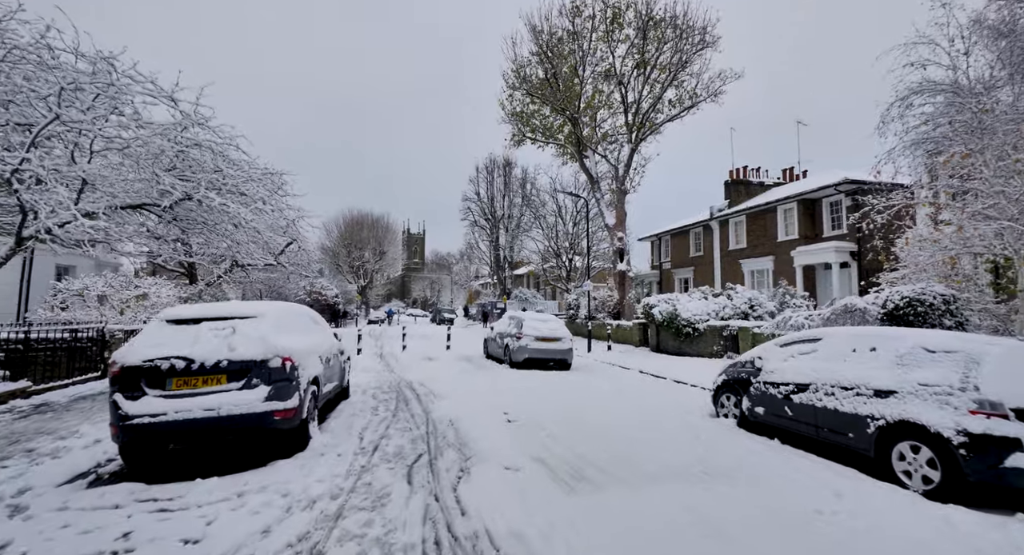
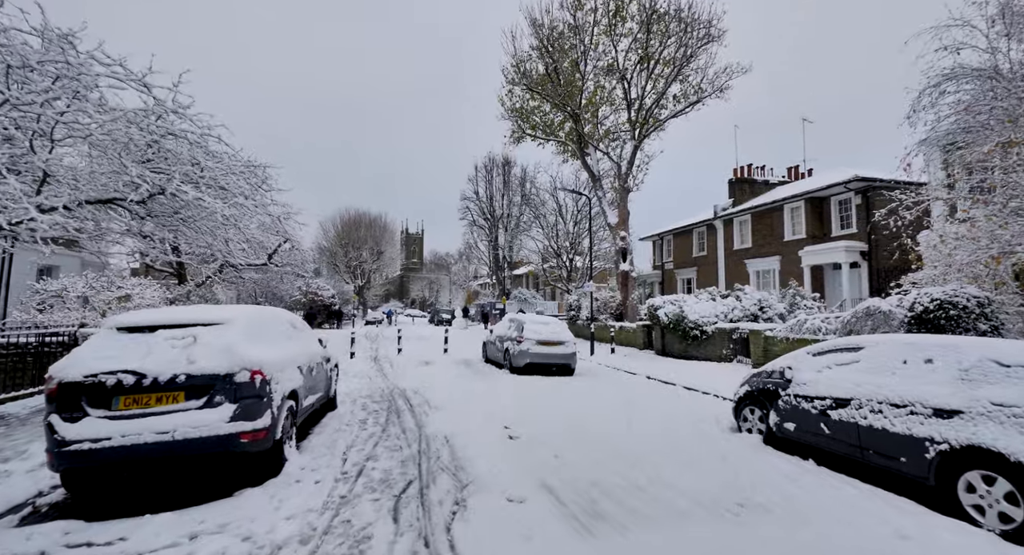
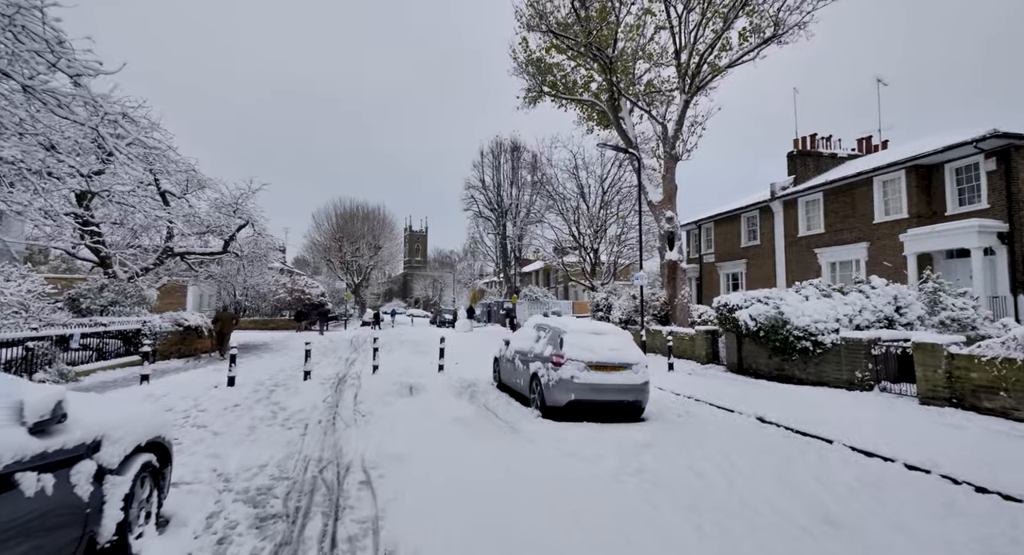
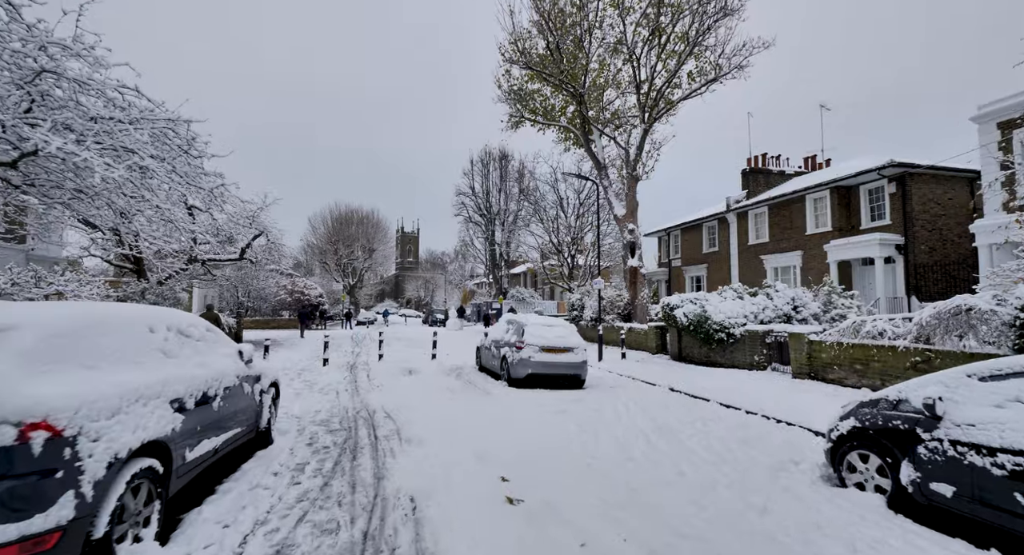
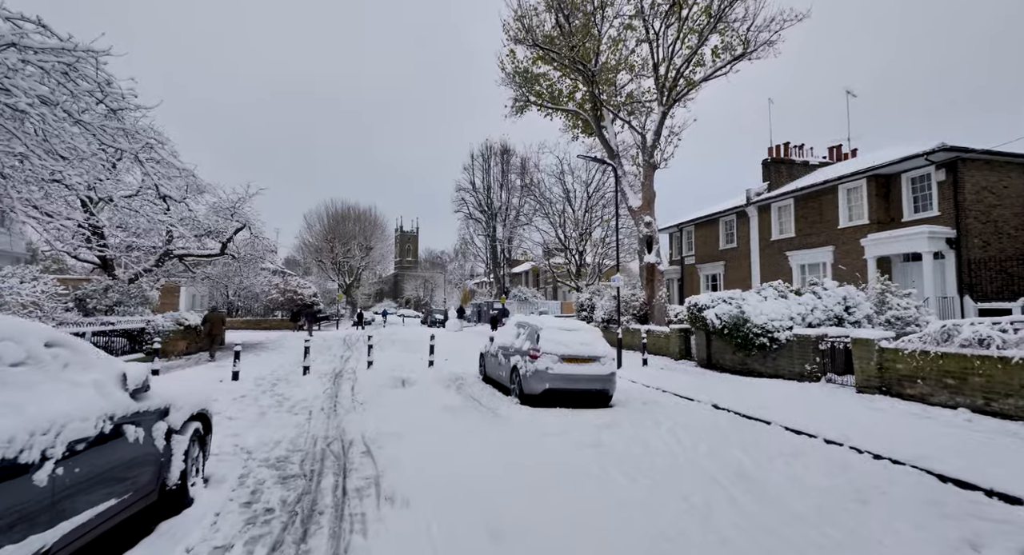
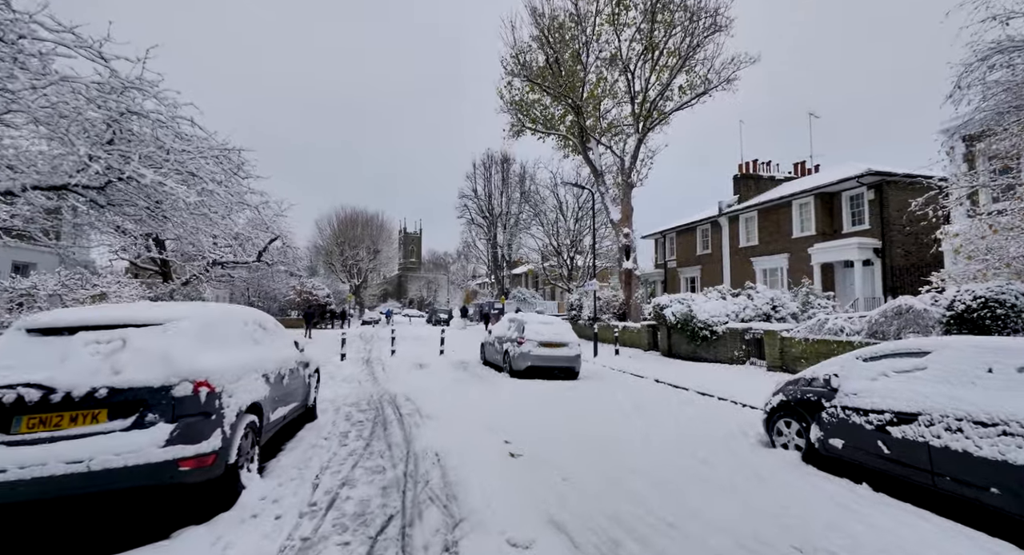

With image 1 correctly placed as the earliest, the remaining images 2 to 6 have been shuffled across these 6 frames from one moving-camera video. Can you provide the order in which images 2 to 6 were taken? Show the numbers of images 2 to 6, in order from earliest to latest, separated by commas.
2, 6, 4, 5, 3
